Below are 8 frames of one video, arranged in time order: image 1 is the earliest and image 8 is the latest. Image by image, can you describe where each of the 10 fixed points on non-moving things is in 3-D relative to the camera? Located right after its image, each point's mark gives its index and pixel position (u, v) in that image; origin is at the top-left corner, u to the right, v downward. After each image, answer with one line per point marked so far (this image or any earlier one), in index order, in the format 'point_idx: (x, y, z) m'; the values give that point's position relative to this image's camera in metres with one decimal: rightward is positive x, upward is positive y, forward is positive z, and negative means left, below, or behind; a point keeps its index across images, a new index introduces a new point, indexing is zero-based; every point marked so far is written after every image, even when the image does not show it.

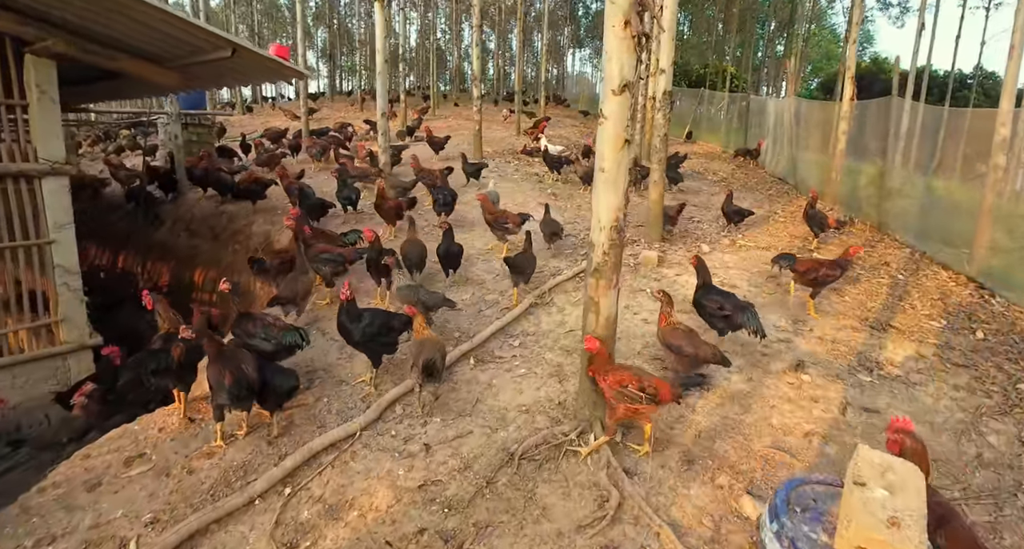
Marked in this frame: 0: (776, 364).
0: (+2.7, -0.9, +5.8) m
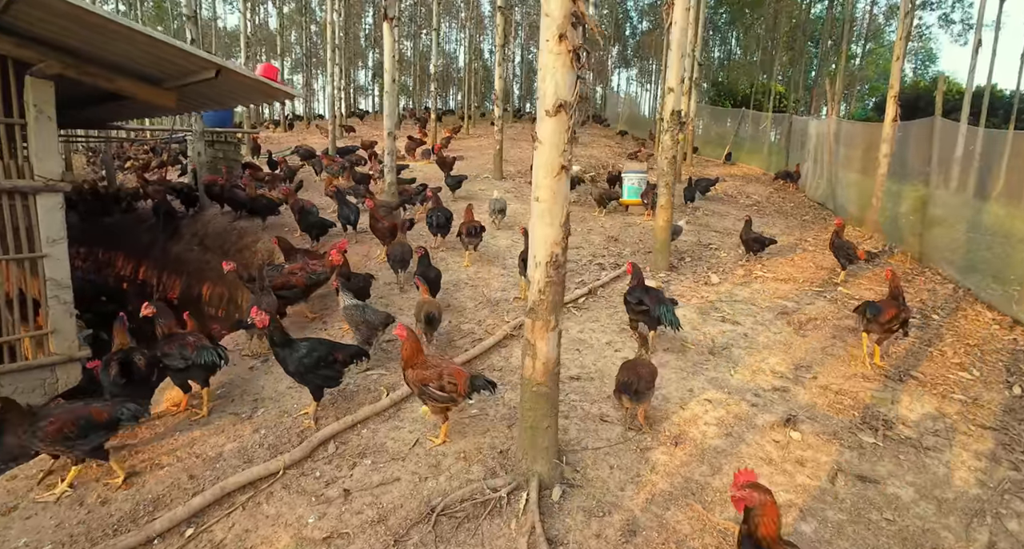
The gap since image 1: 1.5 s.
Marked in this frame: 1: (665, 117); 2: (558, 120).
0: (+2.3, -1.3, +5.1) m
1: (+2.3, +2.3, +8.4) m
2: (+0.3, +1.0, +3.6) m
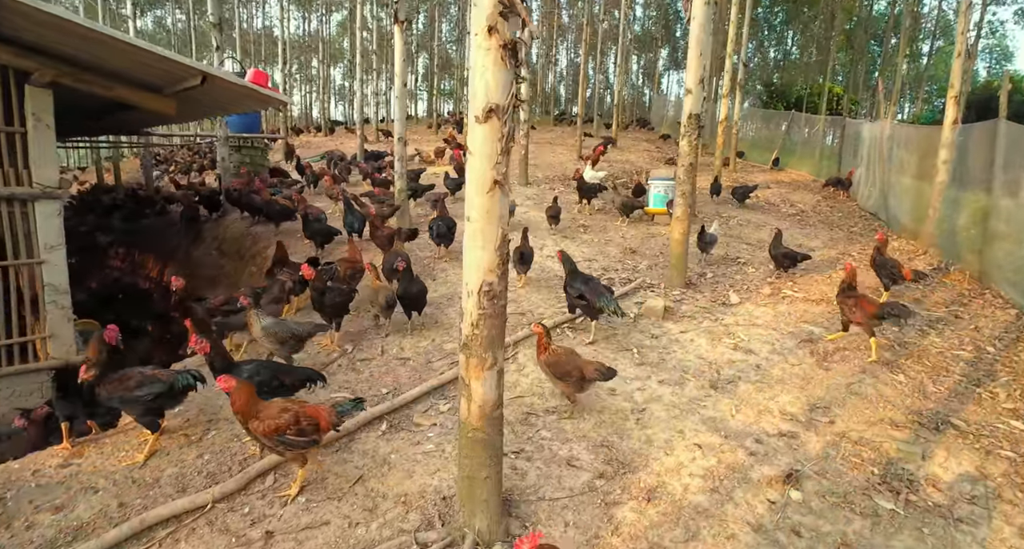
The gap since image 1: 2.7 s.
0: (+1.9, -1.5, +4.4) m
1: (+2.3, +2.1, +7.7) m
2: (-0.1, +0.8, +3.1) m
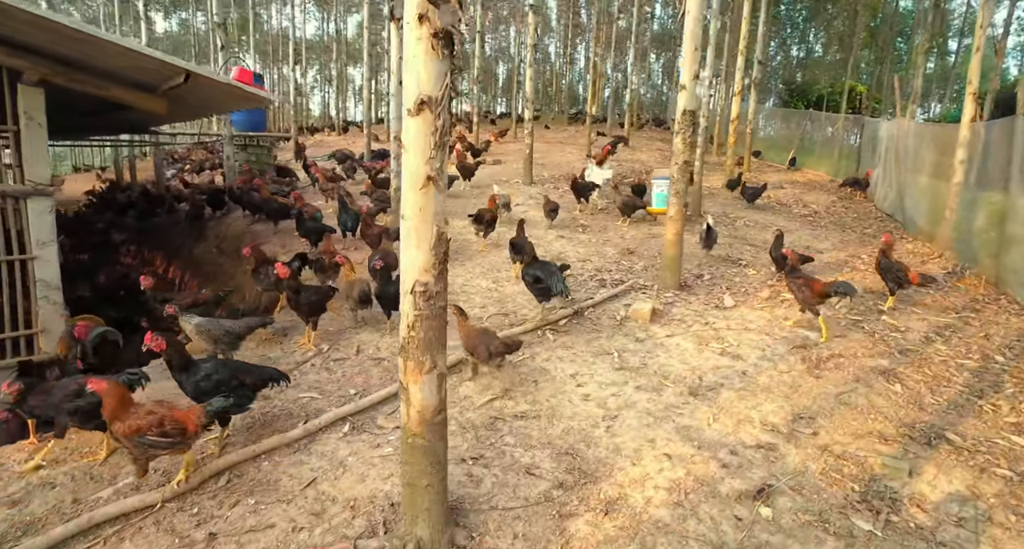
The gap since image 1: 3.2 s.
0: (+1.6, -1.5, +4.2) m
1: (+2.2, +2.1, +7.5) m
2: (-0.5, +0.8, +2.9) m
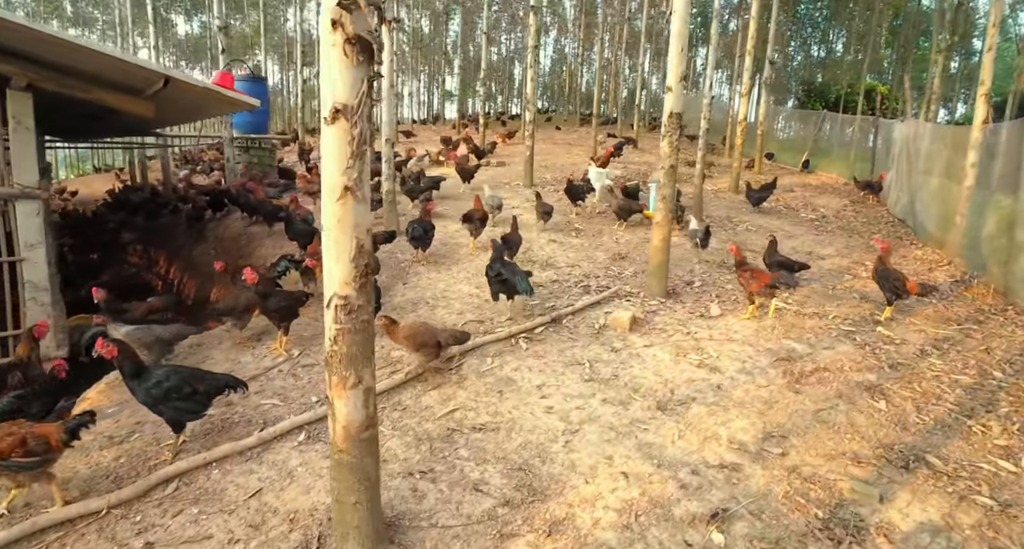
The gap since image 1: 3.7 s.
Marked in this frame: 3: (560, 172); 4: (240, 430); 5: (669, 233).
0: (+1.2, -1.6, +4.0) m
1: (+2.0, +2.0, +7.3) m
2: (-0.9, +0.7, +2.8) m
3: (+1.3, +2.9, +15.7) m
4: (-2.4, -1.4, +4.9) m
5: (+2.1, +0.5, +7.4) m
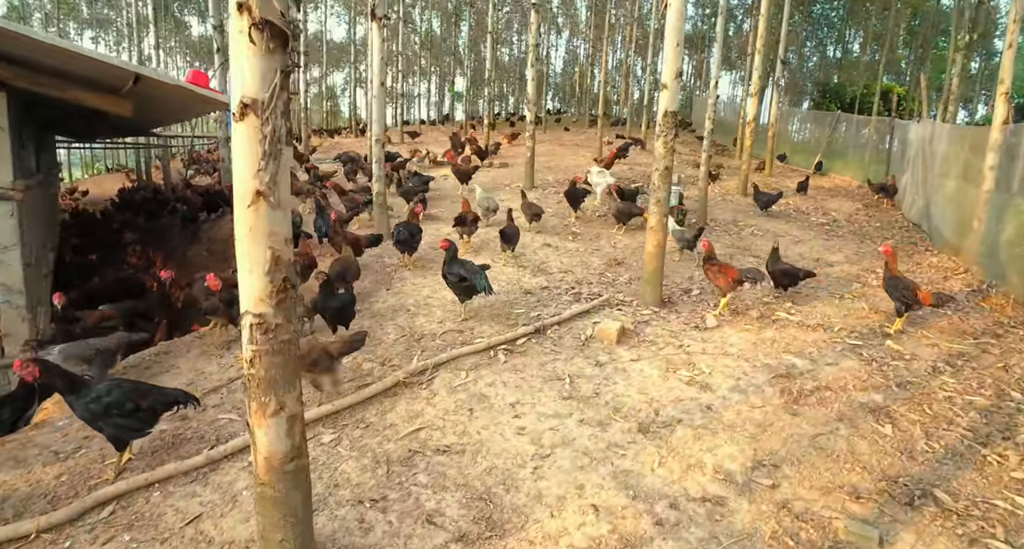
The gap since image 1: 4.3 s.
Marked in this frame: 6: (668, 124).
0: (+0.9, -1.7, +3.6) m
1: (+1.8, +1.9, +6.9) m
2: (-1.2, +0.7, +2.5) m
3: (+1.4, +2.7, +15.3) m
4: (-2.6, -1.4, +4.6) m
5: (+1.9, +0.4, +7.0) m
6: (+1.9, +1.8, +6.8) m
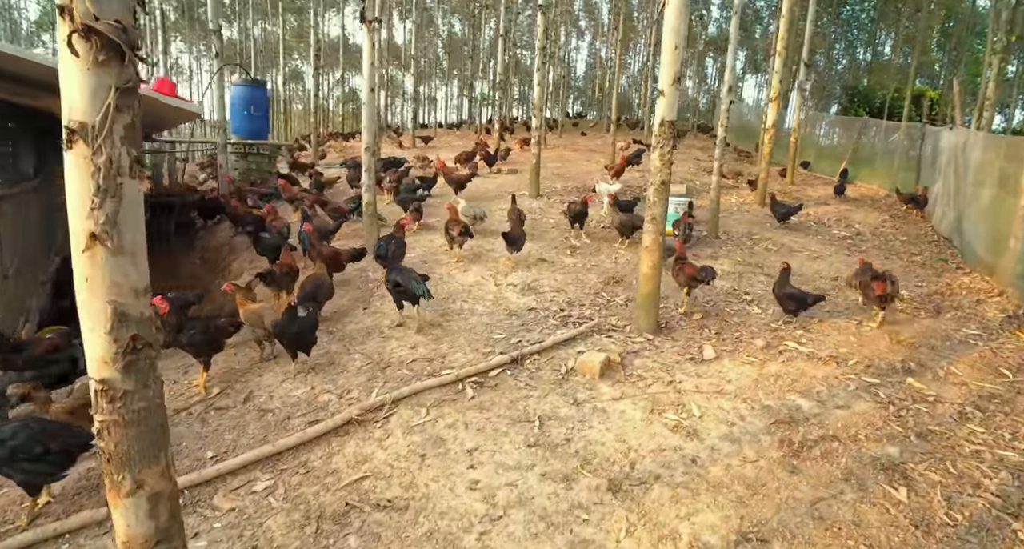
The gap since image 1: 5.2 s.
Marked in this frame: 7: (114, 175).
0: (+0.6, -1.9, +3.0) m
1: (+1.6, +1.6, +6.3) m
2: (-1.6, +0.5, +2.0) m
3: (+1.6, +2.4, +14.7) m
4: (-3.0, -1.6, +4.2) m
5: (+1.7, +0.2, +6.4) m
6: (+1.7, +1.5, +6.2) m
7: (-1.5, +0.4, +2.1) m
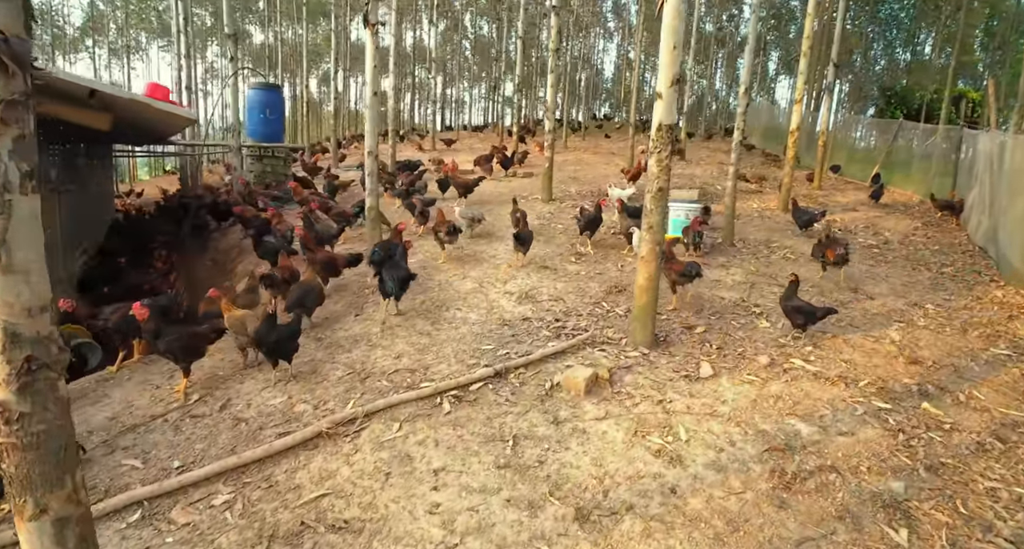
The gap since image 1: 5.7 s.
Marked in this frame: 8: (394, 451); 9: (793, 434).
0: (+0.2, -2.0, +2.8) m
1: (+1.5, +1.5, +6.0) m
2: (-1.9, +0.4, +1.9) m
3: (+1.9, +2.3, +14.4) m
4: (-3.2, -1.7, +4.2) m
5: (+1.6, 0.0, +6.1) m
6: (+1.6, +1.4, +5.9) m
7: (-1.8, +0.3, +1.9) m
8: (-0.9, -1.4, +4.4) m
9: (+2.4, -1.4, +4.8) m
